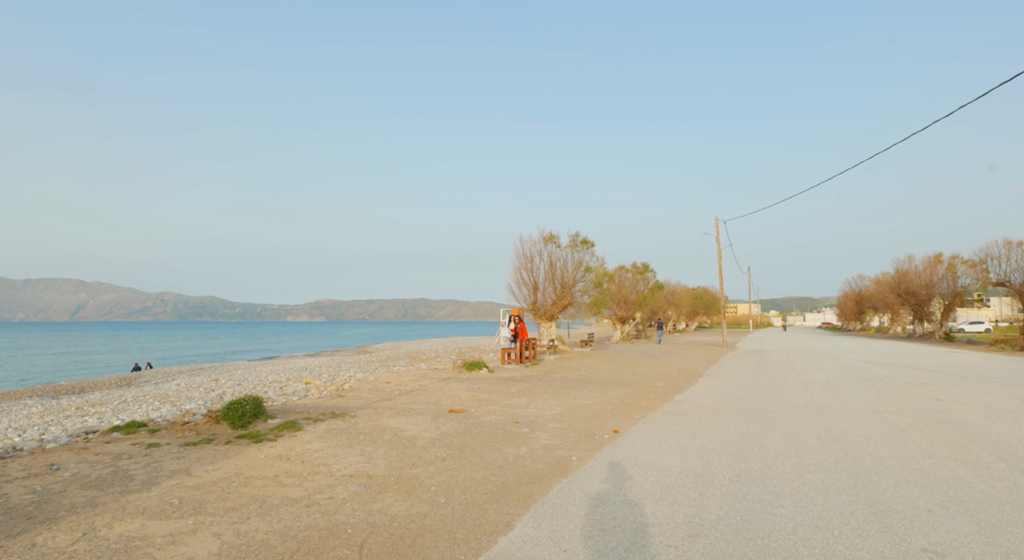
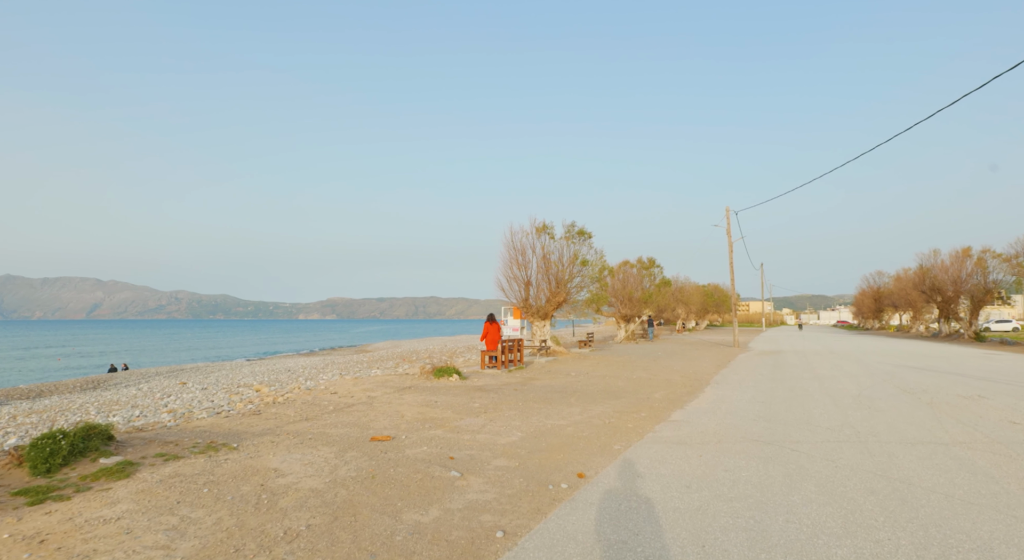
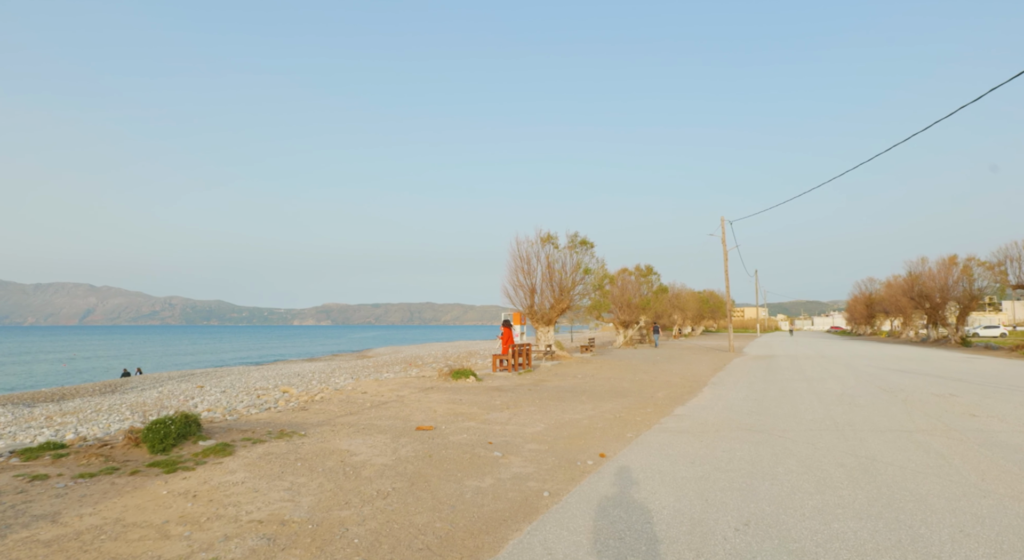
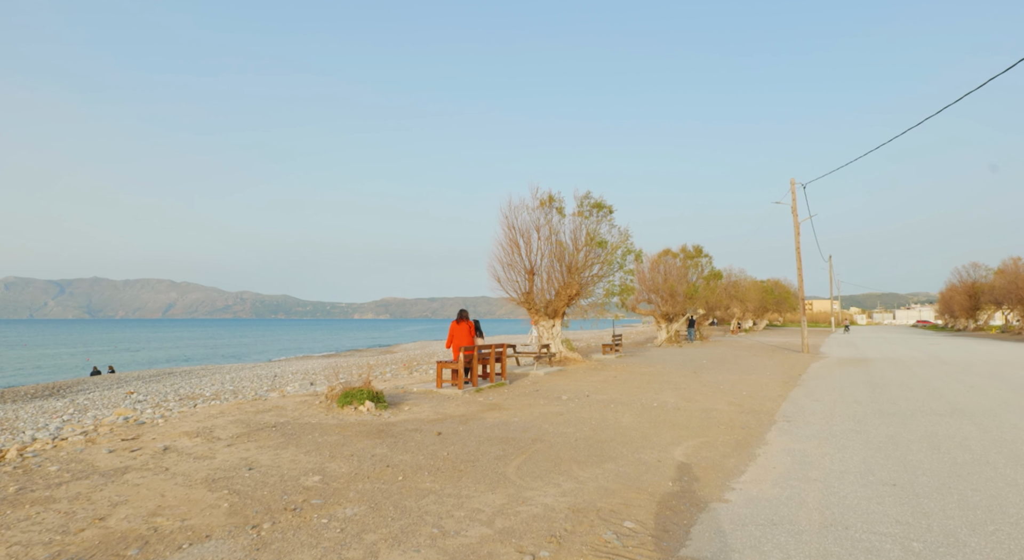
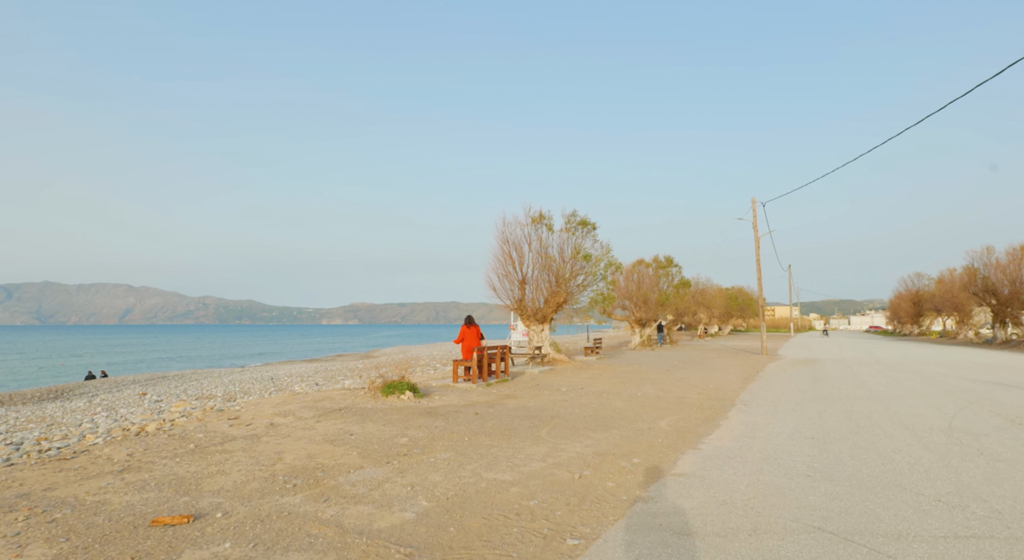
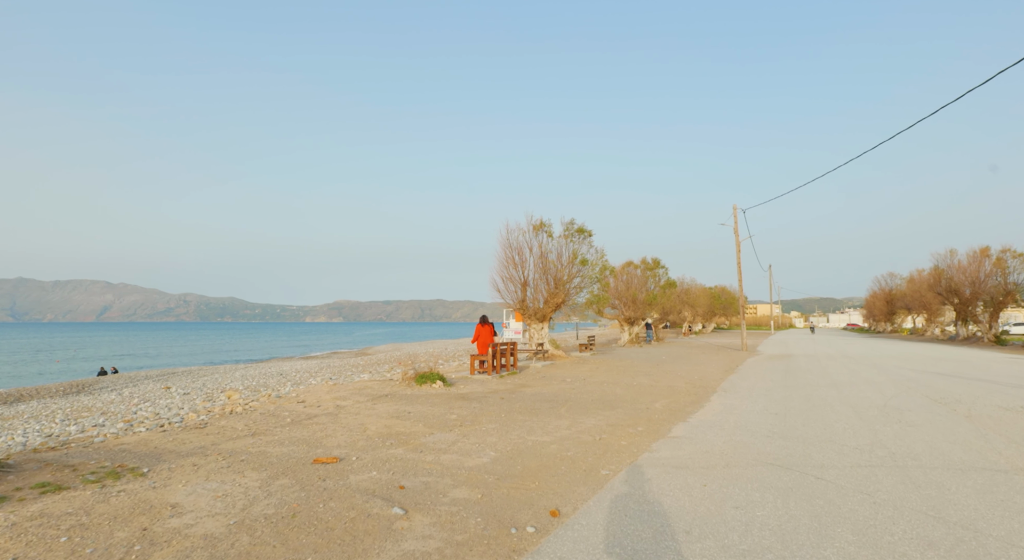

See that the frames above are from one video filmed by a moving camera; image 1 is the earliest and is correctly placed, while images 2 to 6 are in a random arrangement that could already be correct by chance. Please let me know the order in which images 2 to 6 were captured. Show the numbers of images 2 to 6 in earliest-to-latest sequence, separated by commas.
3, 2, 6, 5, 4
